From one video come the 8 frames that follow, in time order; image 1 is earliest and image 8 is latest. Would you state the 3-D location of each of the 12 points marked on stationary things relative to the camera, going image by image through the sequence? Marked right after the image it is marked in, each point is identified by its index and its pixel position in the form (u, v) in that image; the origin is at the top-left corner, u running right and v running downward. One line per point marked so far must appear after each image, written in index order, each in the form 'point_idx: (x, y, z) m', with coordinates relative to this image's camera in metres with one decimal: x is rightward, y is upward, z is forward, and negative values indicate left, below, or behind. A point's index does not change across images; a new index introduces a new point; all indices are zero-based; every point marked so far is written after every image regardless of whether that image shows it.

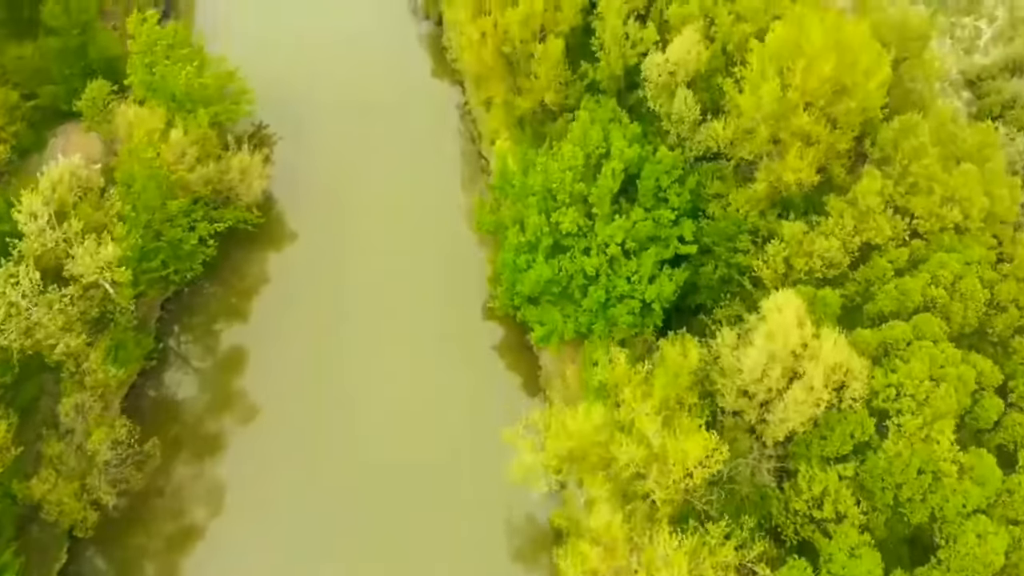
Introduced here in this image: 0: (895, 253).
0: (+9.5, +0.9, +18.2) m
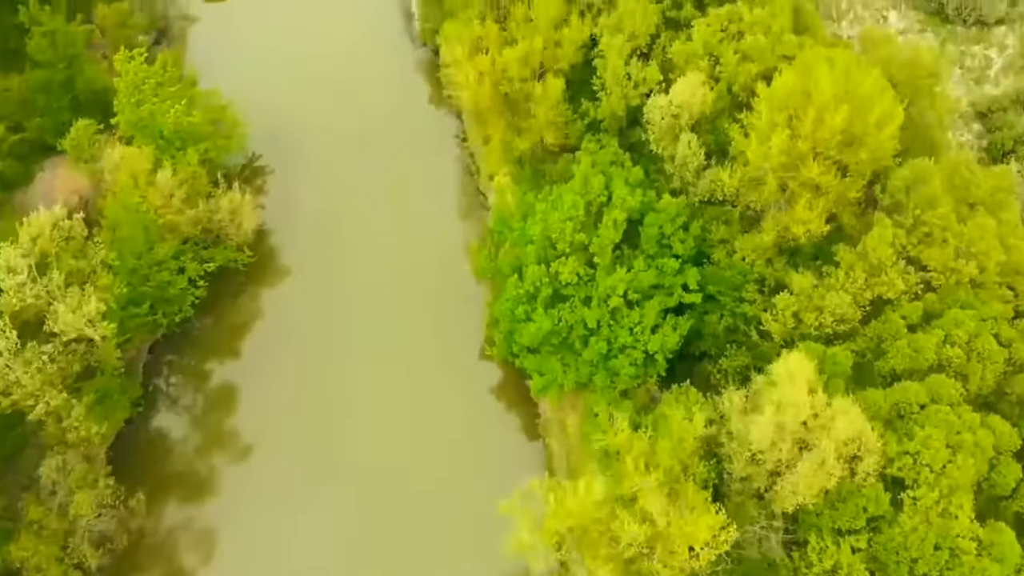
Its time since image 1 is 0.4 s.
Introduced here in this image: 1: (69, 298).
0: (+9.4, -0.5, +17.5) m
1: (-11.6, -0.5, +19.2) m
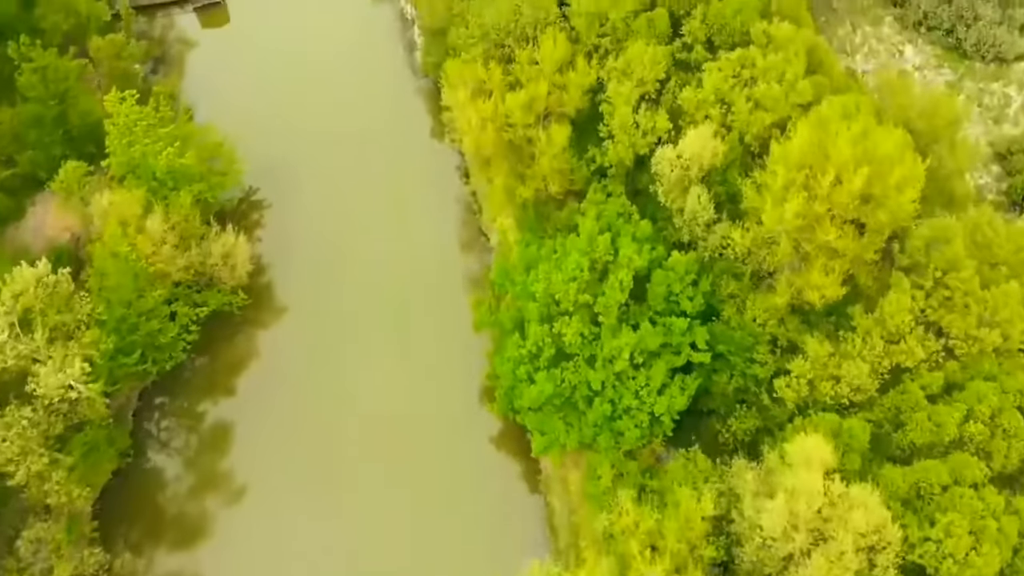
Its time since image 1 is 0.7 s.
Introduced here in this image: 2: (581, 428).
0: (+9.4, -2.1, +16.7) m
1: (-11.5, -1.9, +18.5) m
2: (+1.8, -3.6, +19.1) m
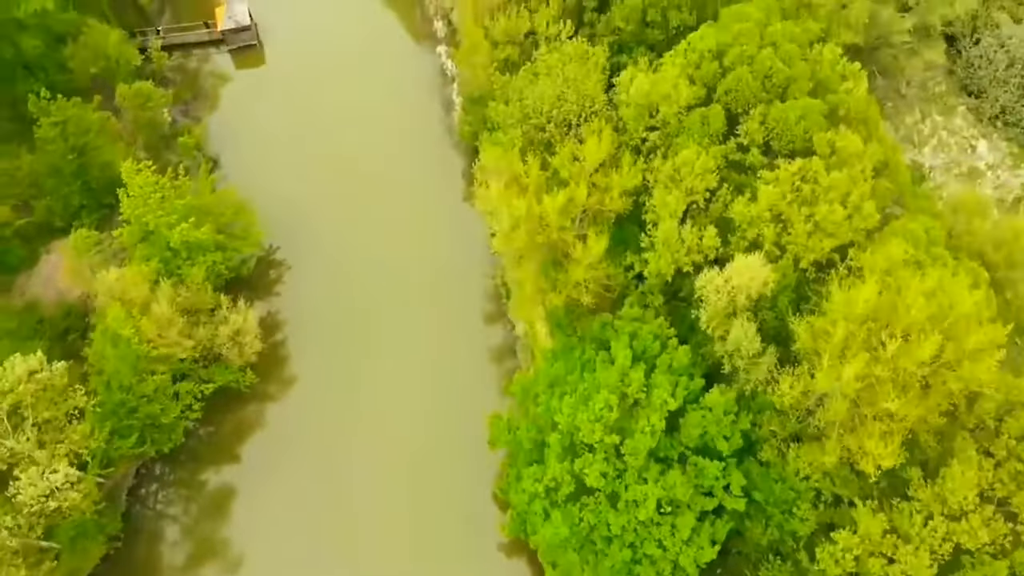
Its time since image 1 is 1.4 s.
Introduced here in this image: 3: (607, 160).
0: (+9.7, -5.7, +14.8) m
1: (-11.2, -4.0, +17.4) m
2: (+2.0, -6.7, +17.5) m
3: (+2.5, +3.3, +19.3) m
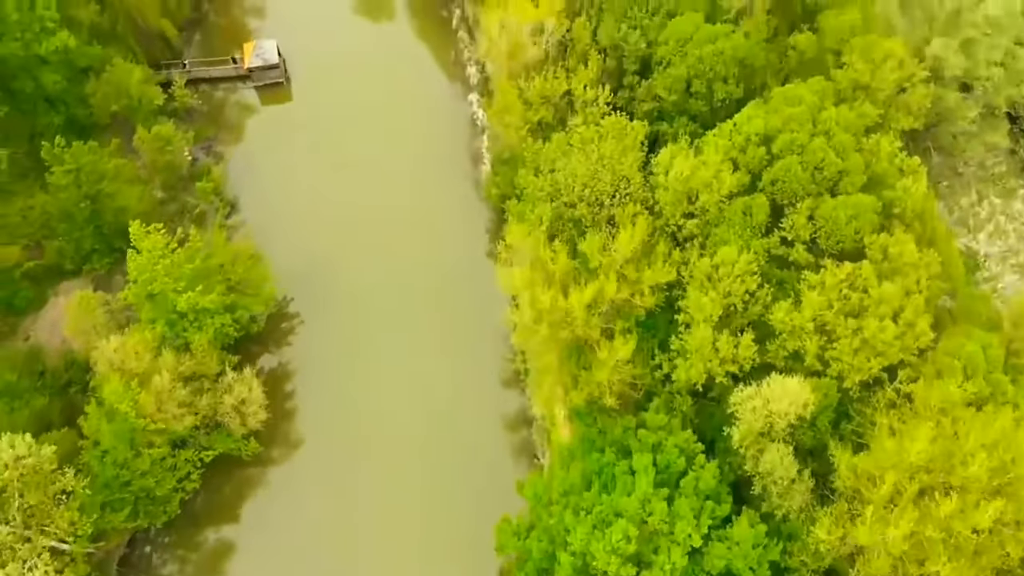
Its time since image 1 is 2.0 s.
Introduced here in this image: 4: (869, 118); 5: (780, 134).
0: (+9.6, -8.5, +13.3) m
1: (-11.0, -5.6, +16.6) m
2: (+2.0, -9.1, +16.3) m
3: (+3.1, +0.9, +18.0) m
4: (+9.6, +4.5, +19.7) m
5: (+6.9, +4.0, +19.0) m
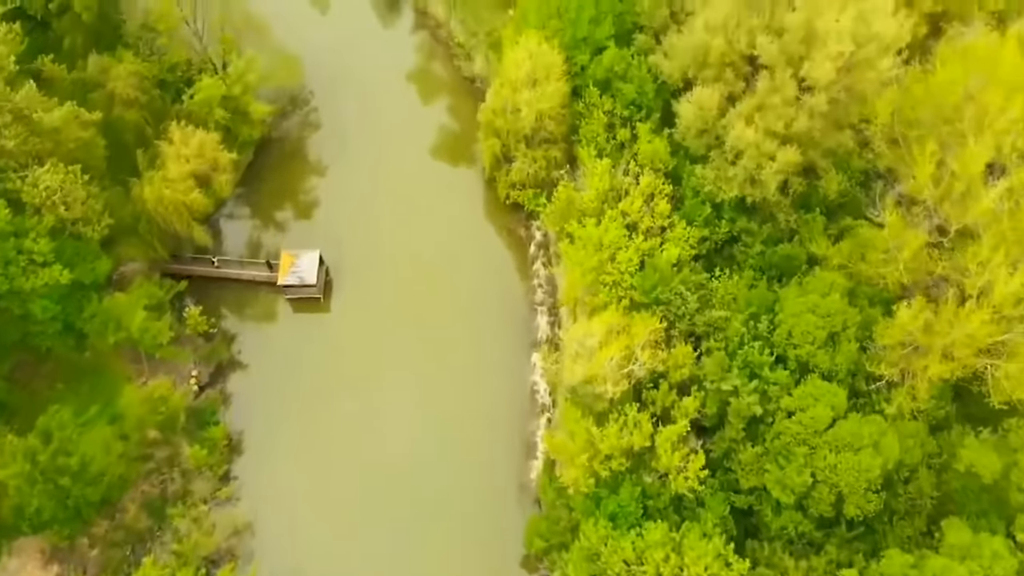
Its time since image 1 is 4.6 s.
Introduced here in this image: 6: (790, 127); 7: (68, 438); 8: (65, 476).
0: (+8.0, -19.3, +7.6) m
1: (-11.6, -13.2, +12.6) m
2: (+0.6, -18.7, +11.2) m
3: (+3.5, -9.1, +12.8) m
4: (+10.5, -6.5, +13.9) m
5: (+7.8, -6.7, +13.4) m
6: (+7.4, +4.2, +19.5) m
7: (-11.3, -3.5, +18.8) m
8: (-11.3, -4.3, +18.9) m
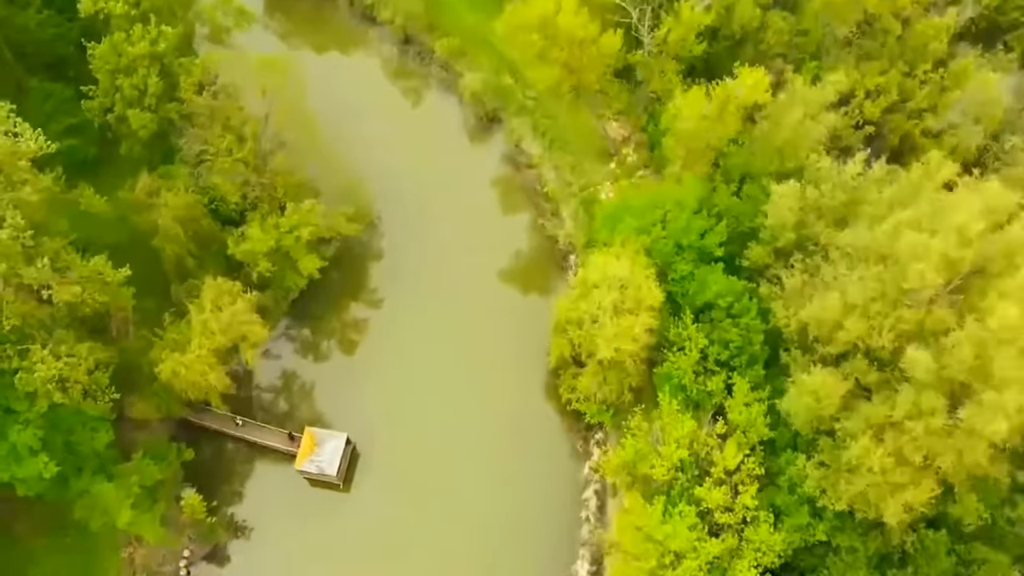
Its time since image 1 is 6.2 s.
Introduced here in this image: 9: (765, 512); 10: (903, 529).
0: (+4.2, -26.7, +3.6) m
1: (-13.5, -17.4, +10.4) m
2: (-2.6, -24.9, +7.8) m
3: (+2.0, -15.9, +9.1) m
4: (+9.5, -14.6, +9.6) m
5: (+6.7, -14.3, +9.4) m
6: (+8.8, -3.6, +15.5) m
7: (-10.9, -8.0, +16.5) m
8: (-11.1, -8.8, +16.6) m
9: (+6.0, -5.4, +17.5) m
10: (+8.8, -5.6, +16.5) m
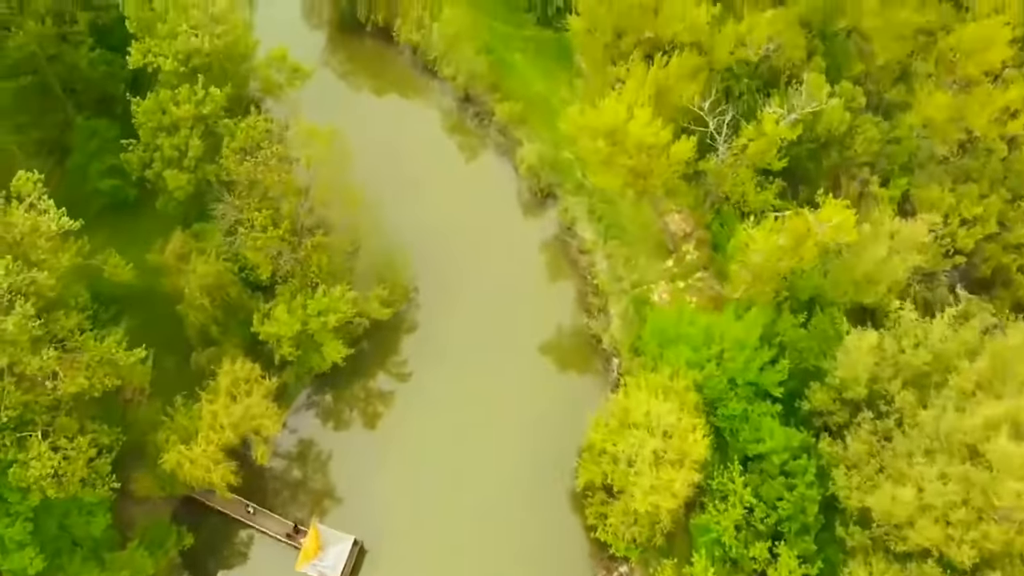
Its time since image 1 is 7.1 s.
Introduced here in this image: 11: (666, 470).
0: (+1.2, -29.9, +1.8) m
1: (-14.9, -18.9, +9.6) m
2: (-5.1, -27.5, +6.4) m
3: (+0.5, -19.0, +7.4) m
4: (+8.1, -18.5, +7.5) m
5: (+5.4, -17.9, +7.4) m
6: (+8.9, -7.5, +13.3) m
7: (-11.1, -9.8, +15.6) m
8: (-11.3, -10.6, +15.6) m
9: (+6.1, -9.1, +15.5) m
10: (+8.8, -9.5, +14.4) m
11: (+3.6, -4.1, +17.3) m
